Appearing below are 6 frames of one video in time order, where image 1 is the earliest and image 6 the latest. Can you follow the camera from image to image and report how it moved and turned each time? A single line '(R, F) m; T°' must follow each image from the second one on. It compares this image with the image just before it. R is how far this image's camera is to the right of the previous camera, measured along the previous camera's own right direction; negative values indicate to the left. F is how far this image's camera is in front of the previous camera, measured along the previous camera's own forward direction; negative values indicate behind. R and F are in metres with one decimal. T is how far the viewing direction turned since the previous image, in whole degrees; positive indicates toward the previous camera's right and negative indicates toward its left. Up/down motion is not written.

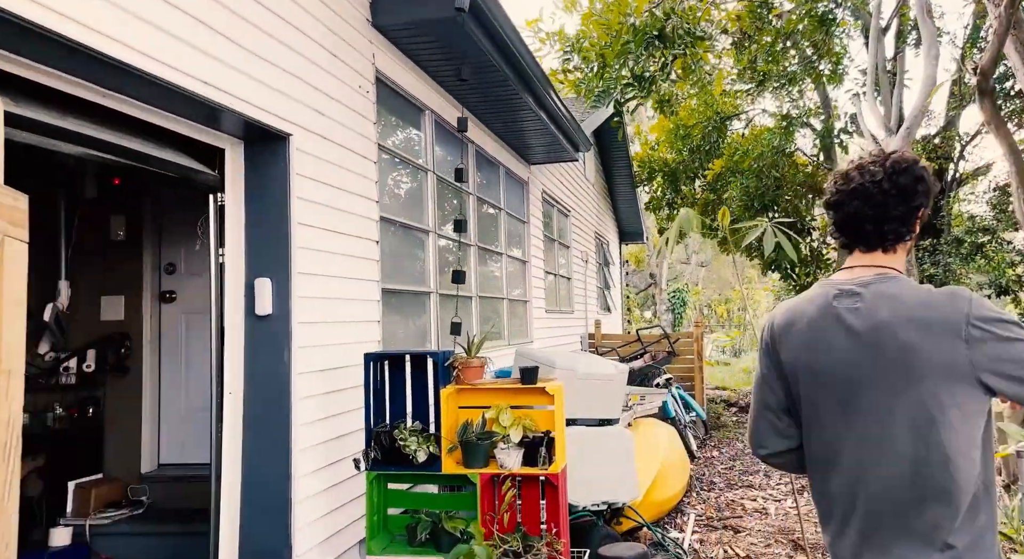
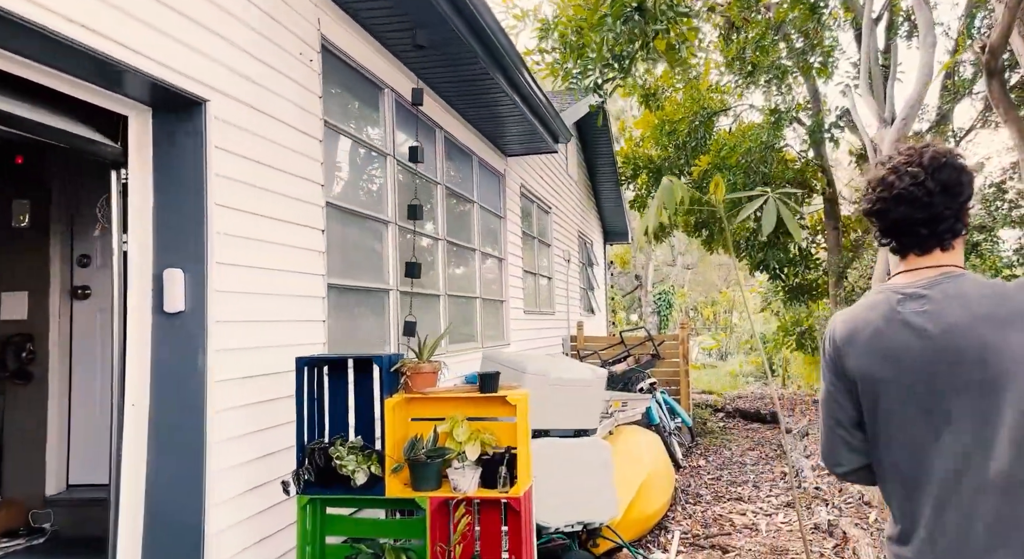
(+0.1, +0.4) m; +1°
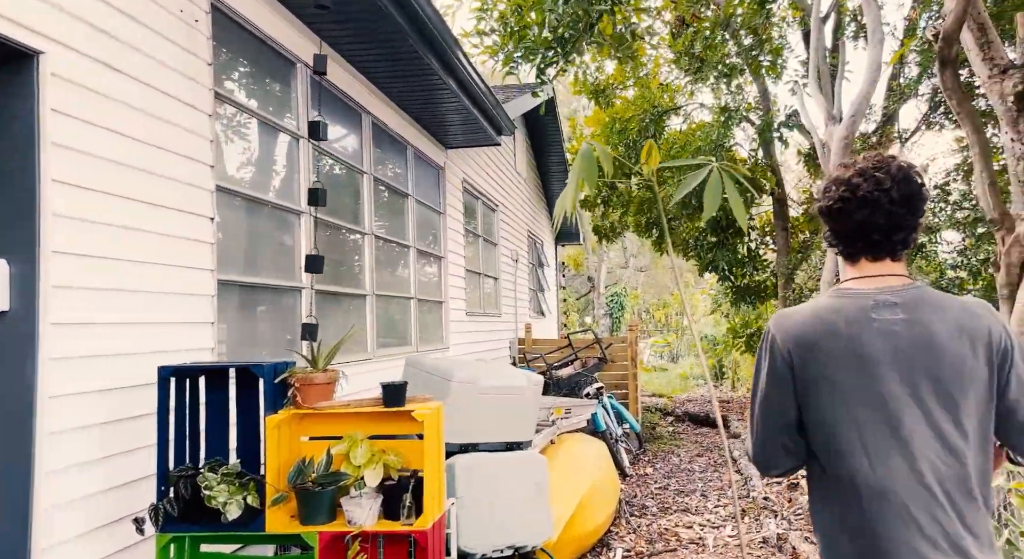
(+0.1, +0.3) m; +4°
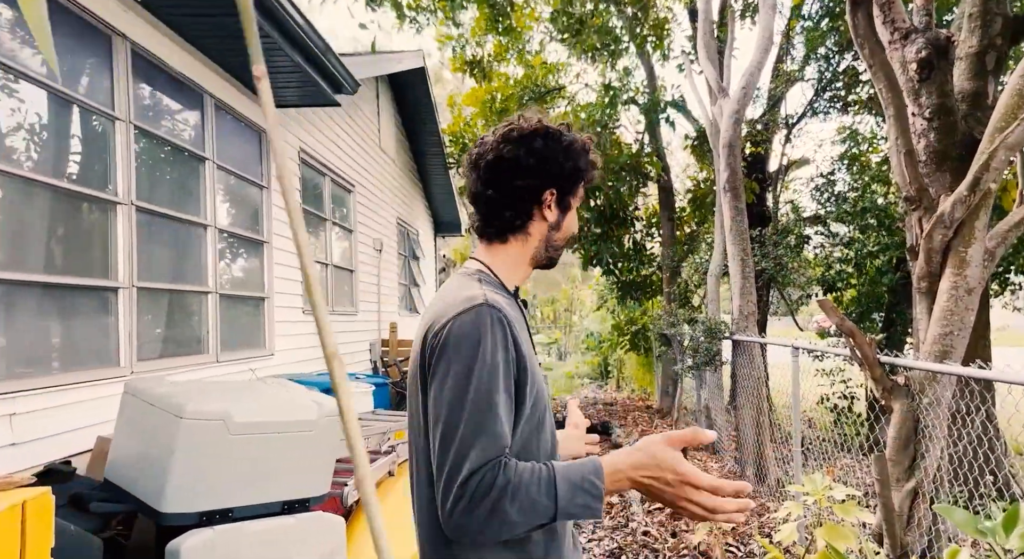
(+0.4, +0.9) m; +9°
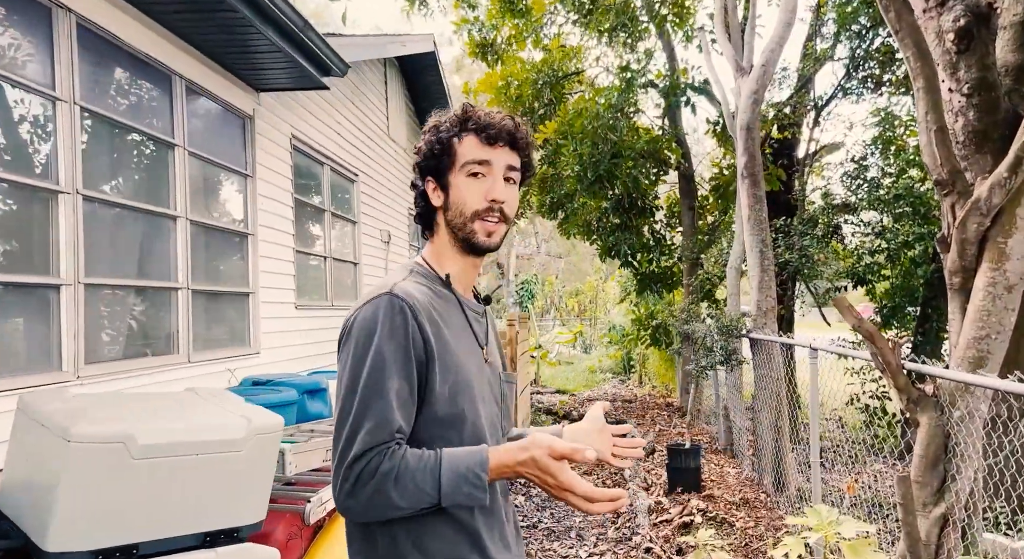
(+0.2, +0.3) m; -3°
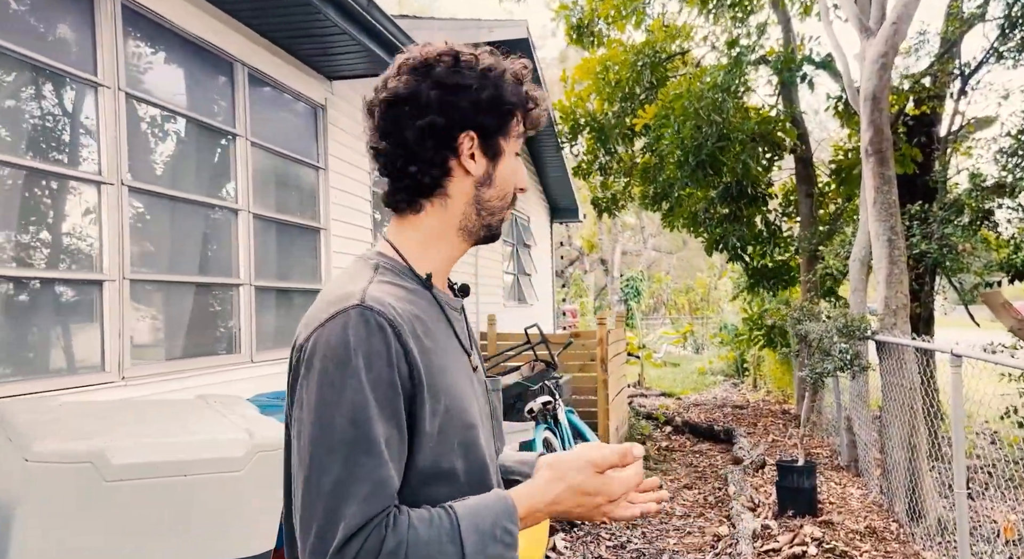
(+0.2, +0.4) m; -10°
